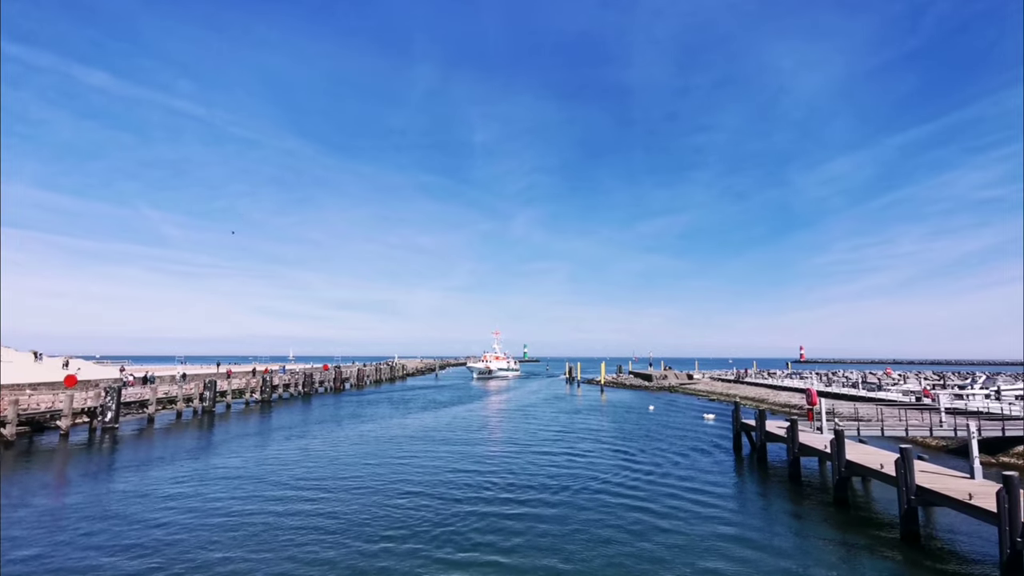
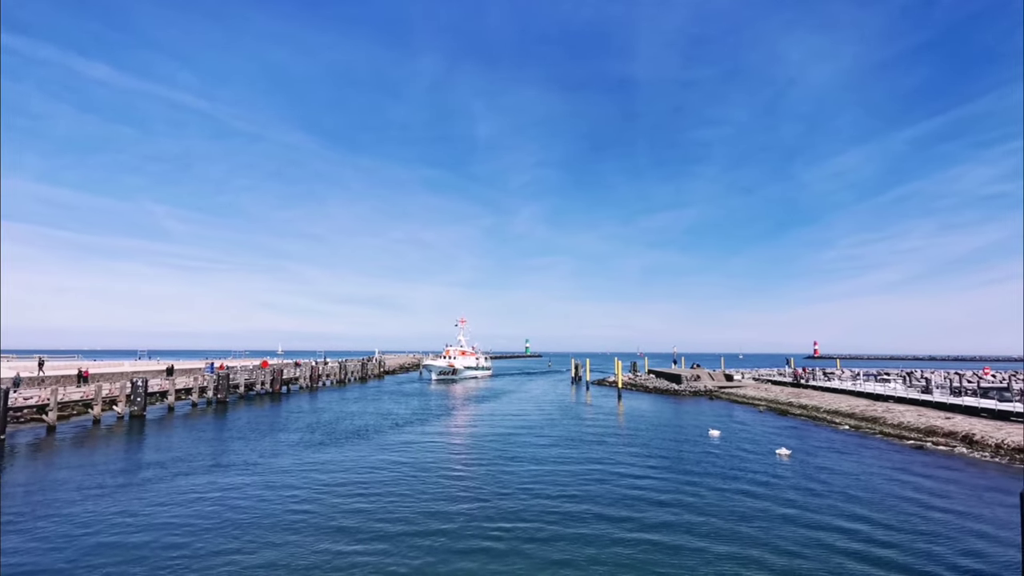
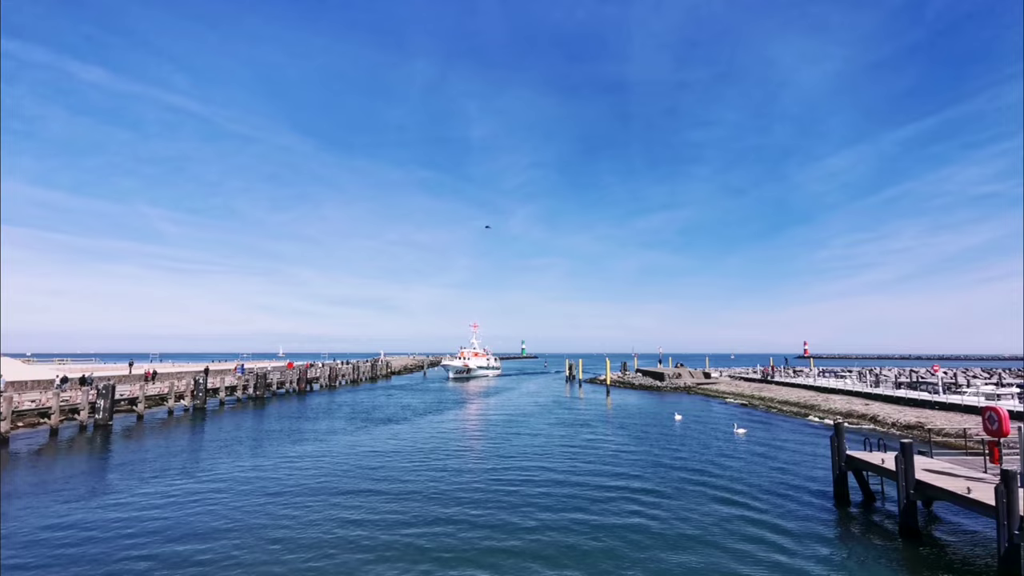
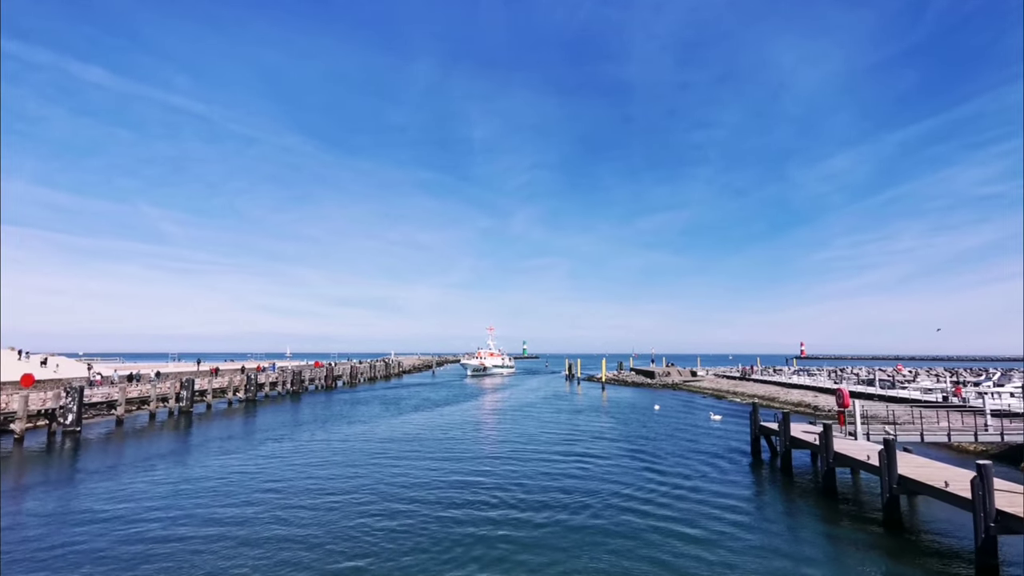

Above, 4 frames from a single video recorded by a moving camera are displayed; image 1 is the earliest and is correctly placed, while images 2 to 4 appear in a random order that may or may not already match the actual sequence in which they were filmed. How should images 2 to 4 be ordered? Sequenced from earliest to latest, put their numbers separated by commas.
4, 3, 2
